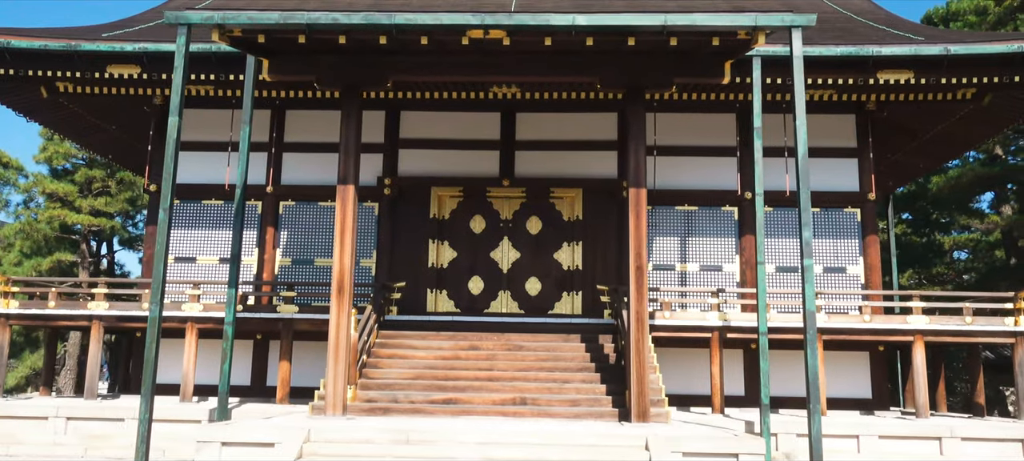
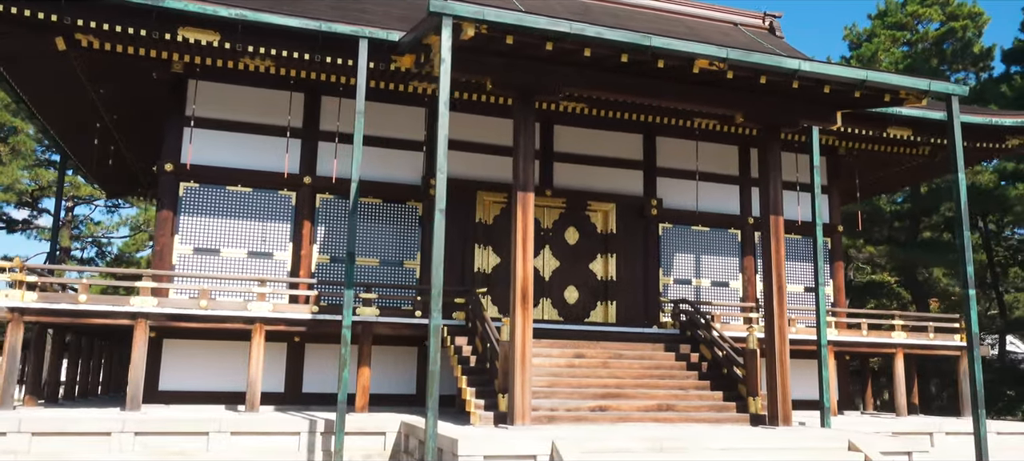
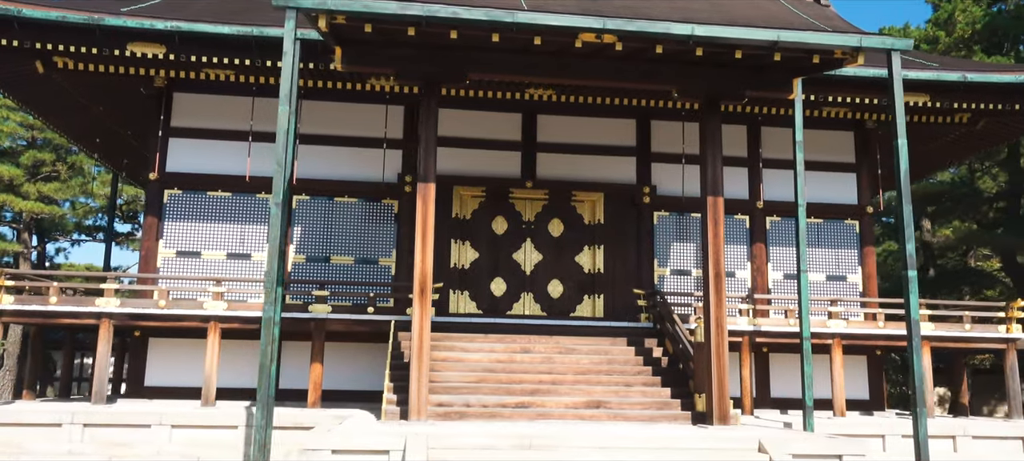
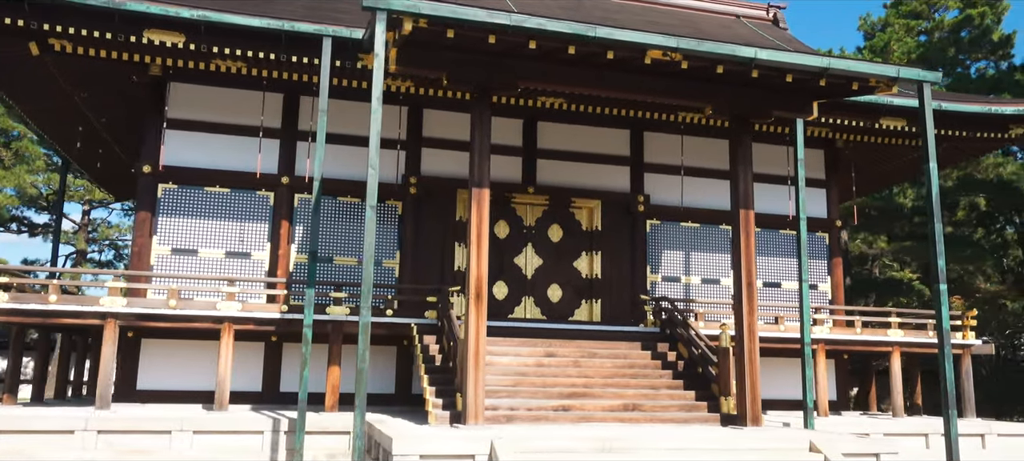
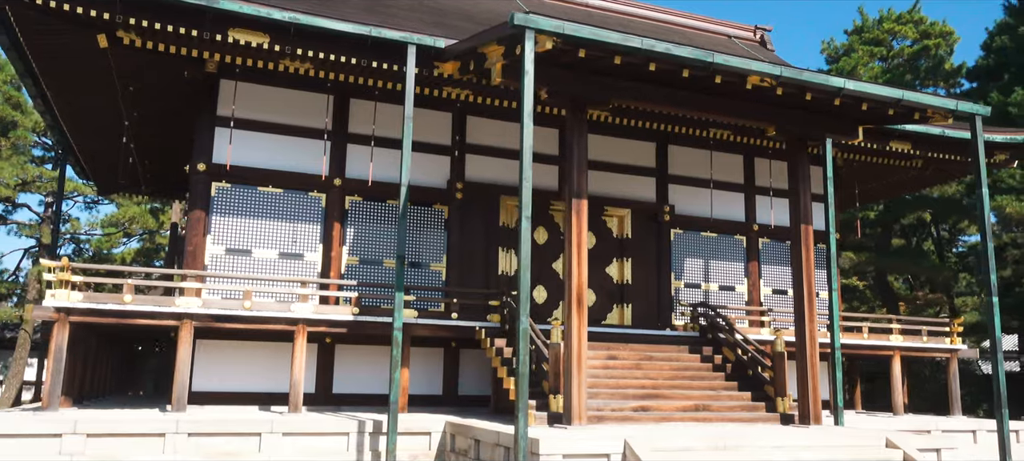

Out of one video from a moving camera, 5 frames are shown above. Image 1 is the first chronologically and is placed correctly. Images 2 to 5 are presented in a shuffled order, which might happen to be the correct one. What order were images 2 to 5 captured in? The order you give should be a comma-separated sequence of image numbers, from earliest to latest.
3, 4, 2, 5
